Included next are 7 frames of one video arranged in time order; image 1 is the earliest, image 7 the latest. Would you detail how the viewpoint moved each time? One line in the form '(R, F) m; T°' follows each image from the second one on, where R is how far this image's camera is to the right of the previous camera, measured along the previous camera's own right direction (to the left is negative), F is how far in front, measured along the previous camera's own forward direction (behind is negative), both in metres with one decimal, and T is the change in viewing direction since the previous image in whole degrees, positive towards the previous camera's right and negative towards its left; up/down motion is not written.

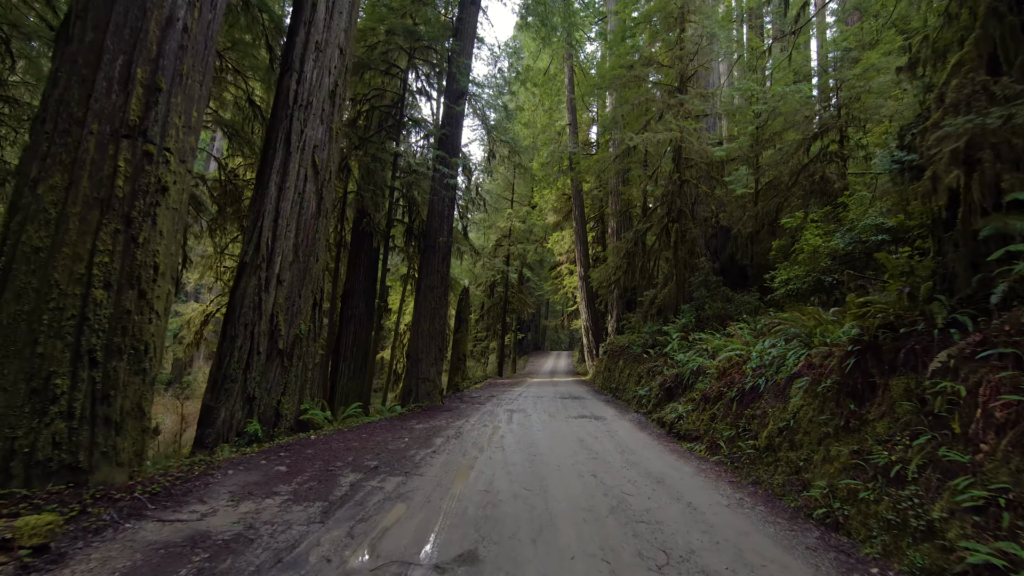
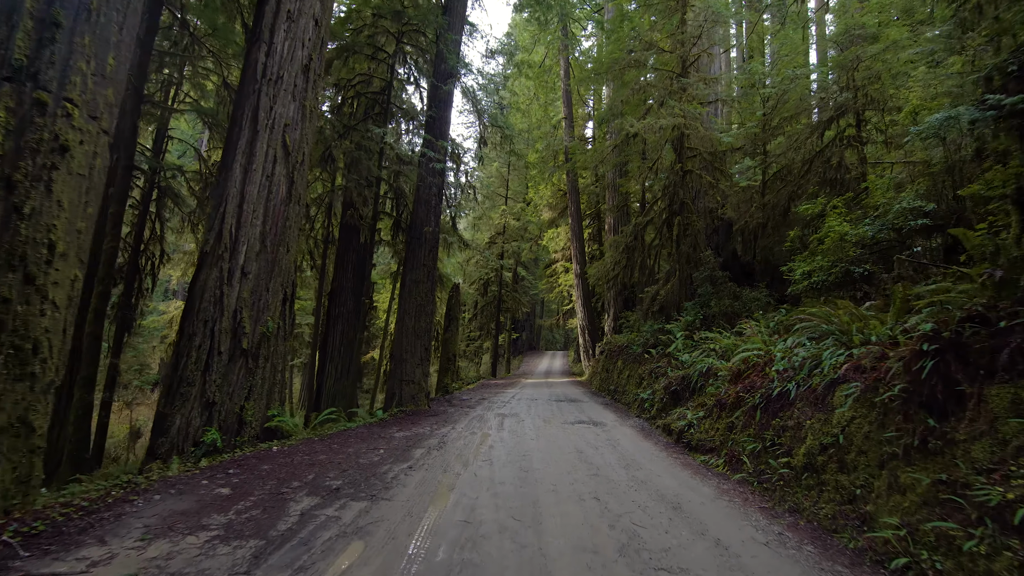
(+0.1, +0.6) m; +1°
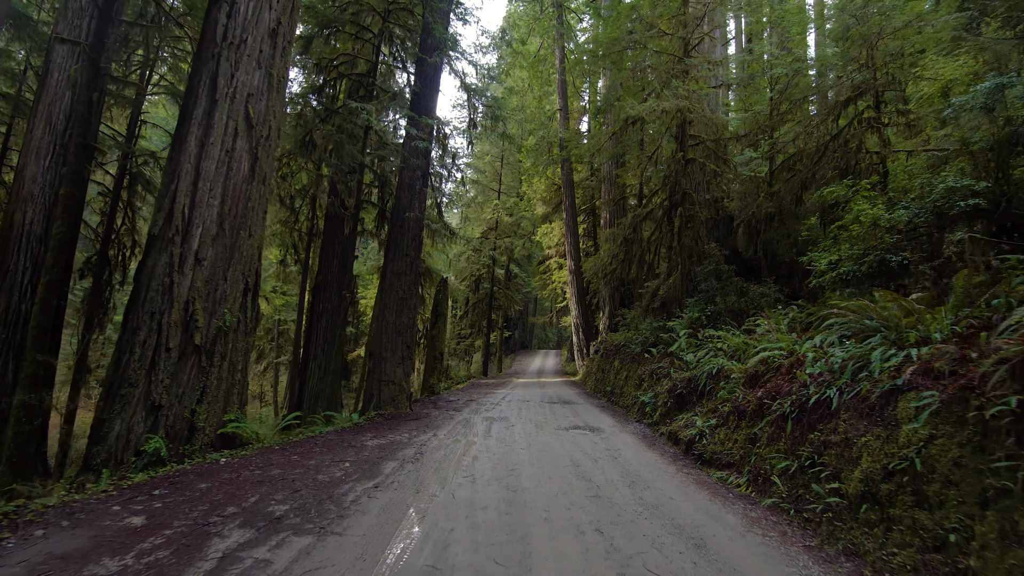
(+0.1, +0.7) m; +1°
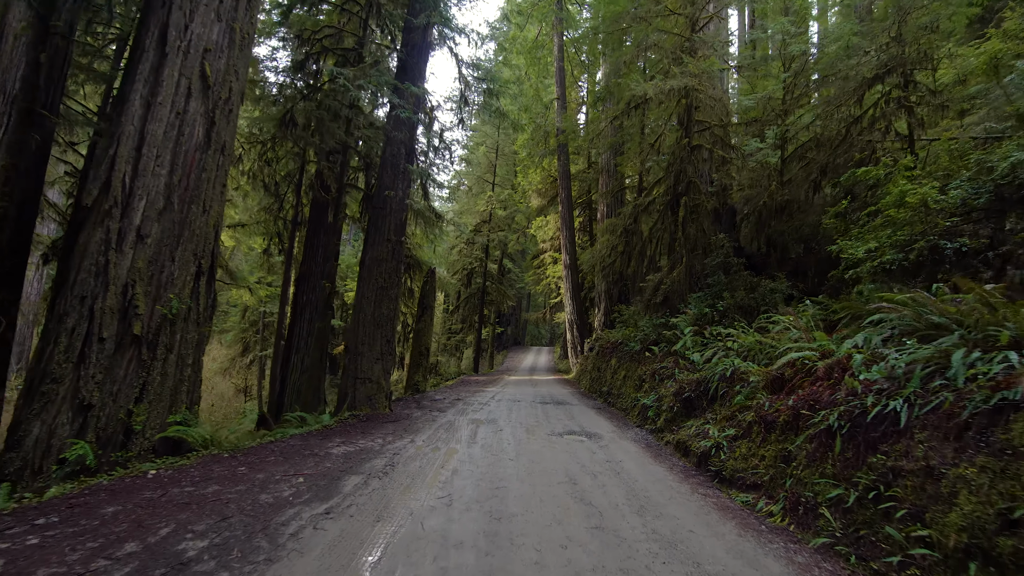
(0.0, +0.7) m; +1°
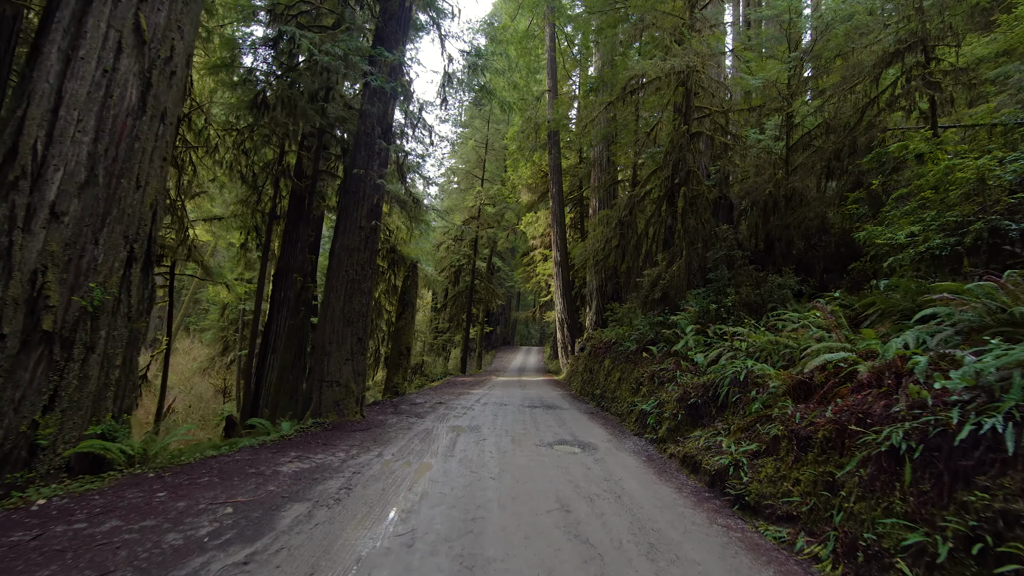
(+0.1, +0.6) m; +1°
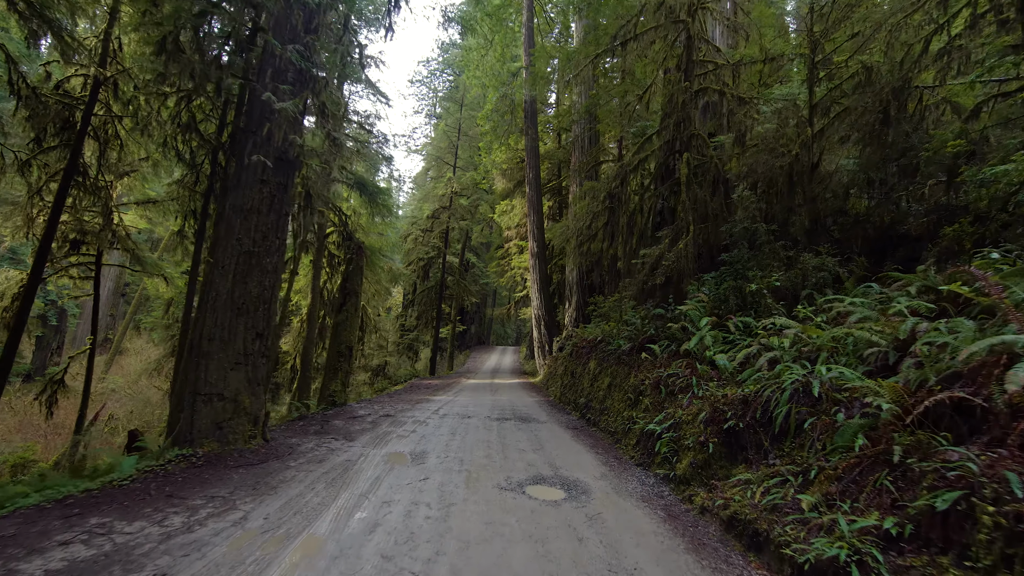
(+0.2, +1.6) m; +3°
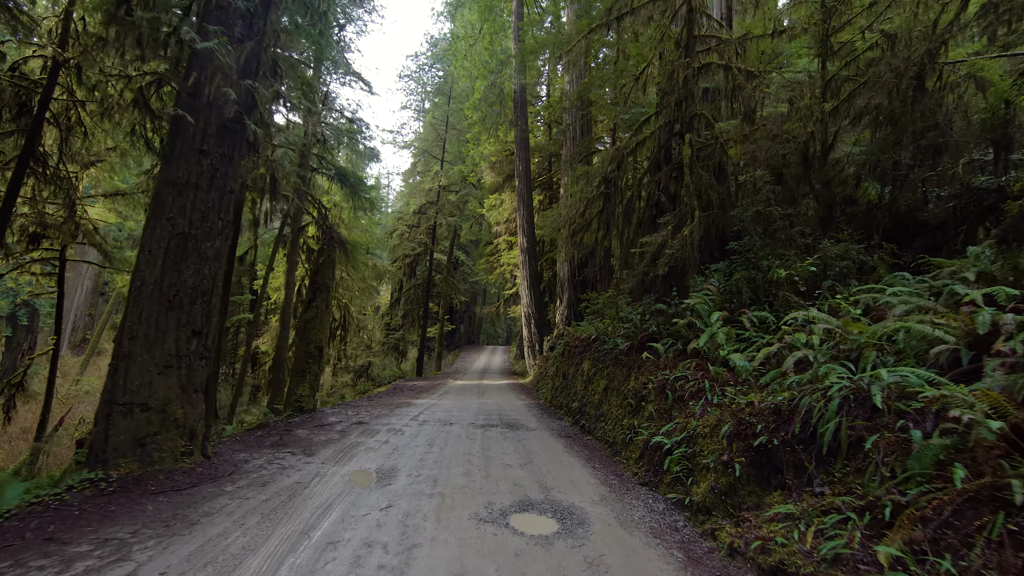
(+0.1, +0.7) m; +1°
